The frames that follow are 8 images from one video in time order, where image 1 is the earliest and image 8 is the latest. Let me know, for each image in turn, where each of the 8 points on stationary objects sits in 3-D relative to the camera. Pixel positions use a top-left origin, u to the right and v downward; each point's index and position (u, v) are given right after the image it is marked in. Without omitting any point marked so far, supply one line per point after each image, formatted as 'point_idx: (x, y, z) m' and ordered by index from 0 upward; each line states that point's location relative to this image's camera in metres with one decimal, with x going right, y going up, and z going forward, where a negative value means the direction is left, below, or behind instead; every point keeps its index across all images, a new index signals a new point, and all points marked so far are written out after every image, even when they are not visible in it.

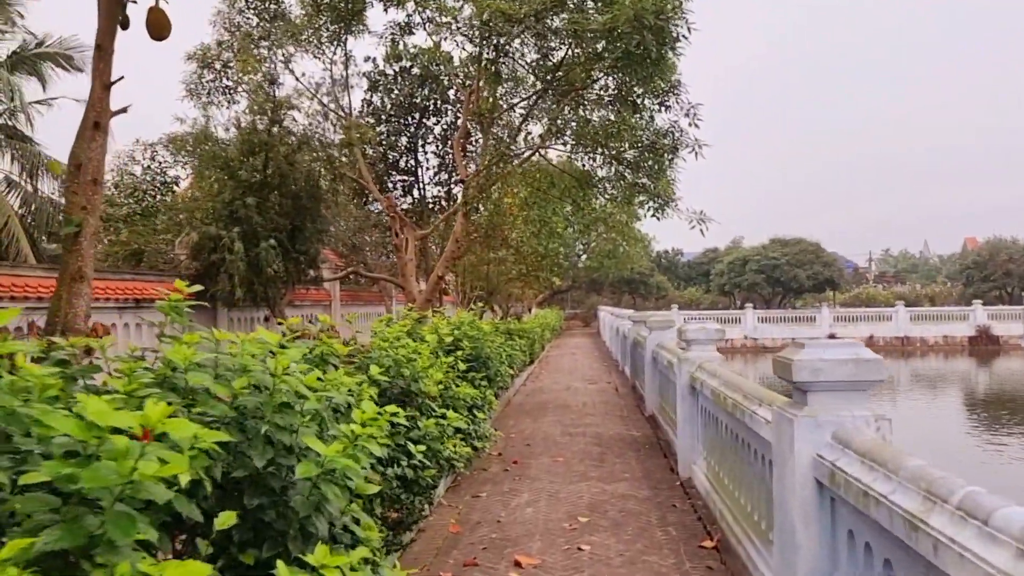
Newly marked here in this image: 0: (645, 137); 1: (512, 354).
0: (+1.7, +1.9, +10.5) m
1: (0.0, -0.8, +10.2) m
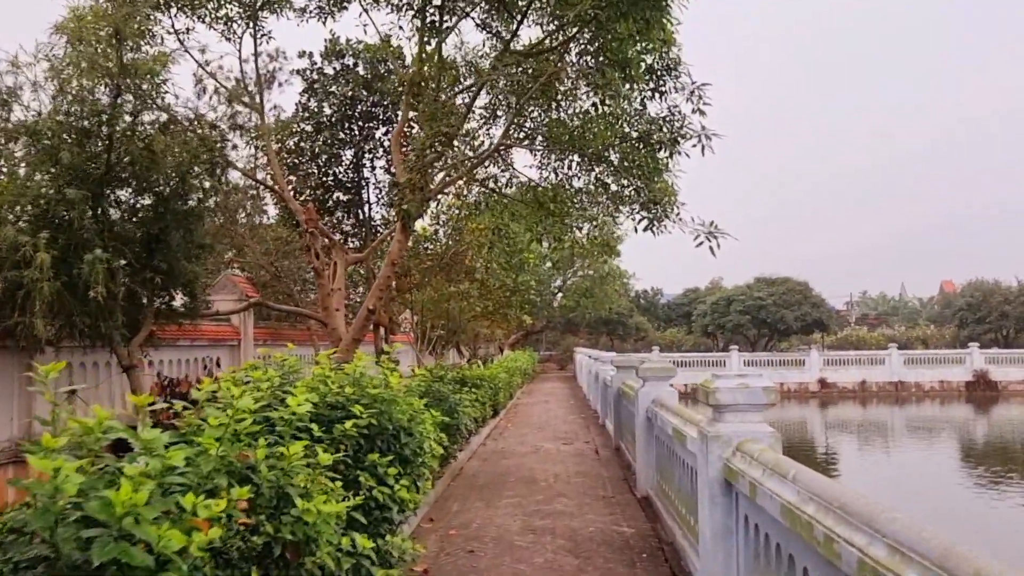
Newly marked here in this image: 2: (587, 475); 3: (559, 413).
0: (+1.2, +1.5, +8.3) m
1: (-0.5, -1.2, +7.7) m
2: (+0.8, -1.9, +8.5) m
3: (+0.9, -2.4, +16.2) m
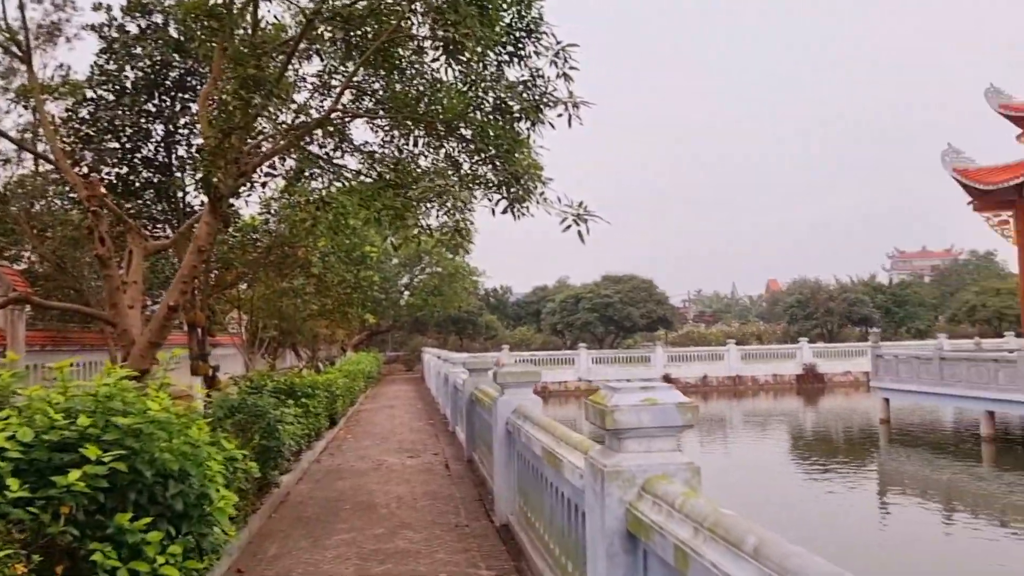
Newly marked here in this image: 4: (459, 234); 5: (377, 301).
0: (-0.2, +1.6, +7.2) m
1: (-1.8, -1.1, +6.4) m
2: (-0.7, -1.8, +7.3) m
3: (-1.9, -2.4, +14.9) m
4: (-0.5, +0.5, +8.5) m
5: (-3.2, -0.3, +19.9) m
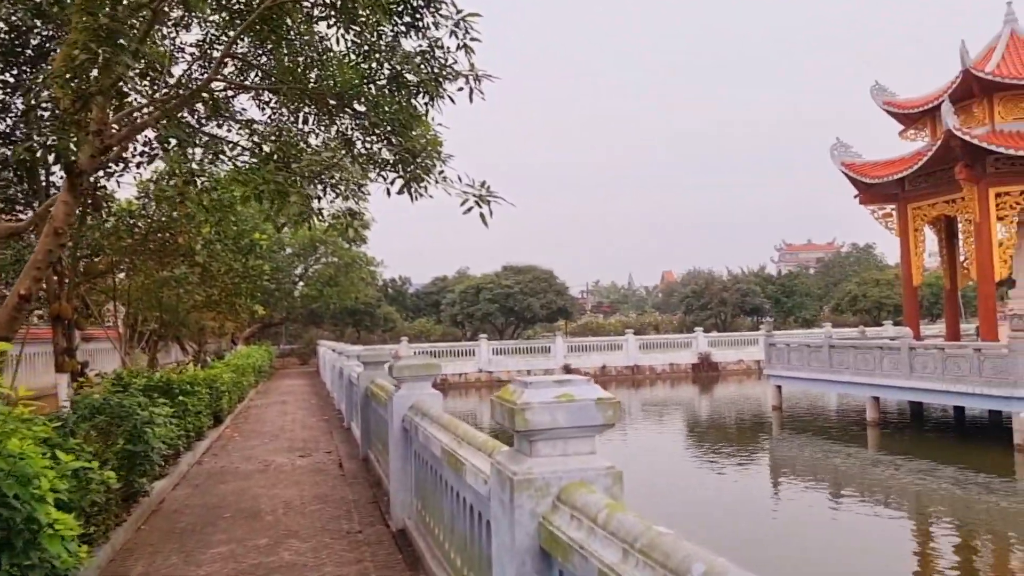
0: (-1.0, +1.7, +6.7) m
1: (-2.5, -1.0, +5.7) m
2: (-1.5, -1.7, +6.8) m
3: (-3.6, -2.2, +14.2) m
4: (-1.5, +0.6, +8.0) m
5: (-5.5, -0.1, +19.0) m
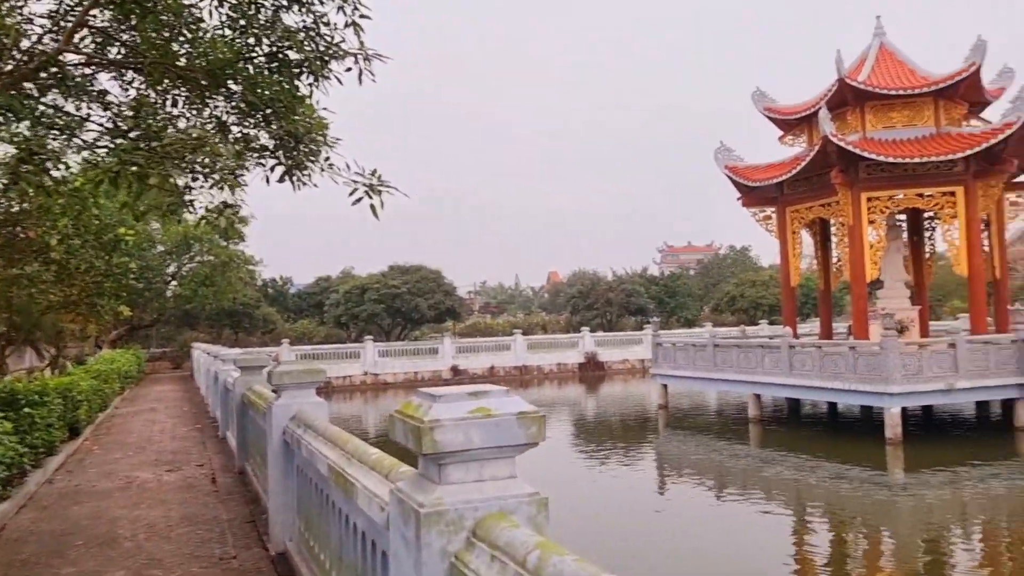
0: (-1.8, +1.7, +6.1) m
1: (-3.1, -1.0, +4.9) m
2: (-2.3, -1.7, +6.2) m
3: (-5.4, -2.2, +13.2) m
4: (-2.5, +0.6, +7.3) m
5: (-7.9, -0.1, +17.7) m
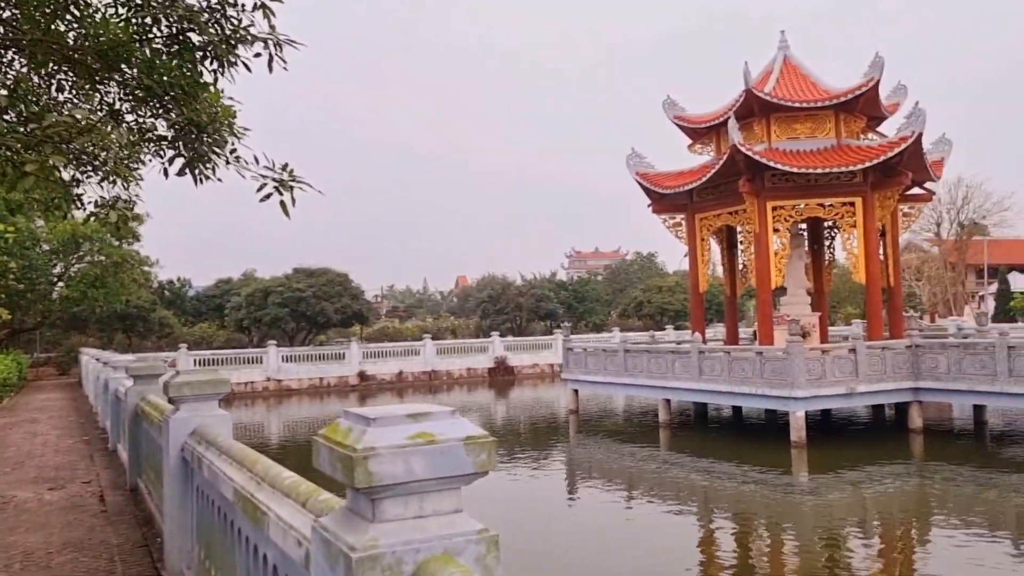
0: (-2.4, +1.7, +5.6) m
1: (-3.5, -1.0, +4.3) m
2: (-2.9, -1.7, +5.6) m
3: (-6.7, -2.2, +12.2) m
4: (-3.2, +0.6, +6.7) m
5: (-9.7, -0.1, +16.5) m
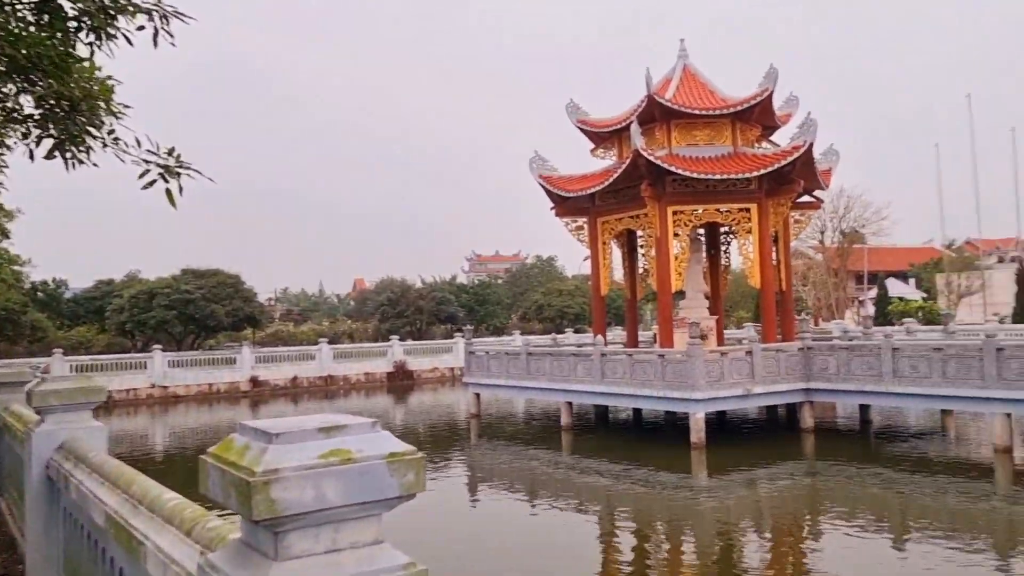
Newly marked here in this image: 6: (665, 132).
0: (-2.9, +1.7, +5.0) m
1: (-3.9, -1.0, +3.6) m
2: (-3.4, -1.7, +4.9) m
3: (-8.1, -2.2, +11.1) m
4: (-3.8, +0.6, +6.1) m
5: (-11.5, -0.1, +14.9) m
6: (+3.3, +3.3, +18.0) m
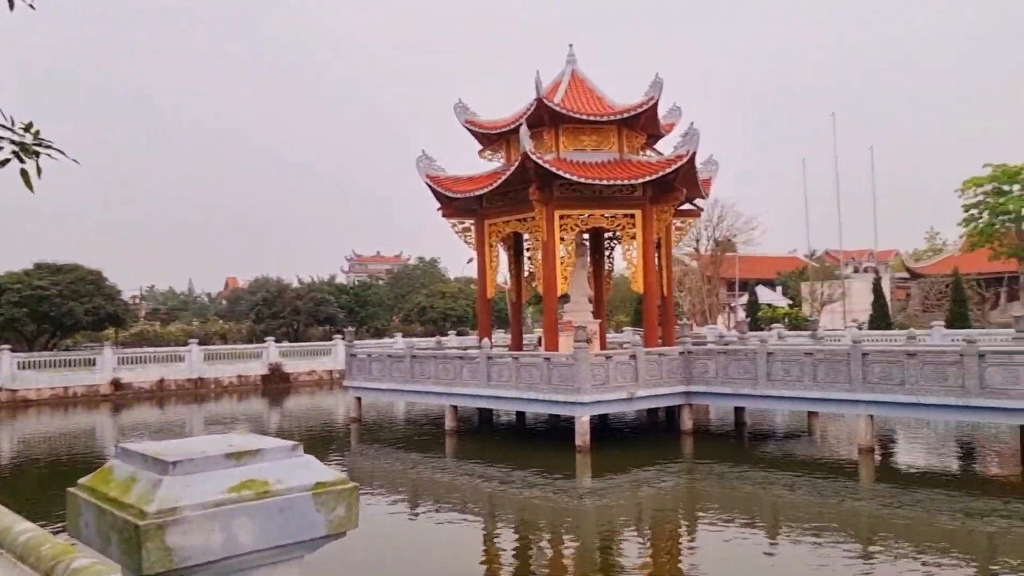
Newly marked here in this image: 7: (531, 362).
0: (-3.4, +1.8, +4.4) m
1: (-4.3, -0.9, +2.7) m
2: (-4.0, -1.6, +4.2) m
3: (-9.5, -2.1, +9.6) m
4: (-4.5, +0.7, +5.2) m
5: (-13.4, +0.1, +12.9) m
6: (+0.9, +3.3, +18.1) m
7: (+0.4, -1.4, +15.6) m
